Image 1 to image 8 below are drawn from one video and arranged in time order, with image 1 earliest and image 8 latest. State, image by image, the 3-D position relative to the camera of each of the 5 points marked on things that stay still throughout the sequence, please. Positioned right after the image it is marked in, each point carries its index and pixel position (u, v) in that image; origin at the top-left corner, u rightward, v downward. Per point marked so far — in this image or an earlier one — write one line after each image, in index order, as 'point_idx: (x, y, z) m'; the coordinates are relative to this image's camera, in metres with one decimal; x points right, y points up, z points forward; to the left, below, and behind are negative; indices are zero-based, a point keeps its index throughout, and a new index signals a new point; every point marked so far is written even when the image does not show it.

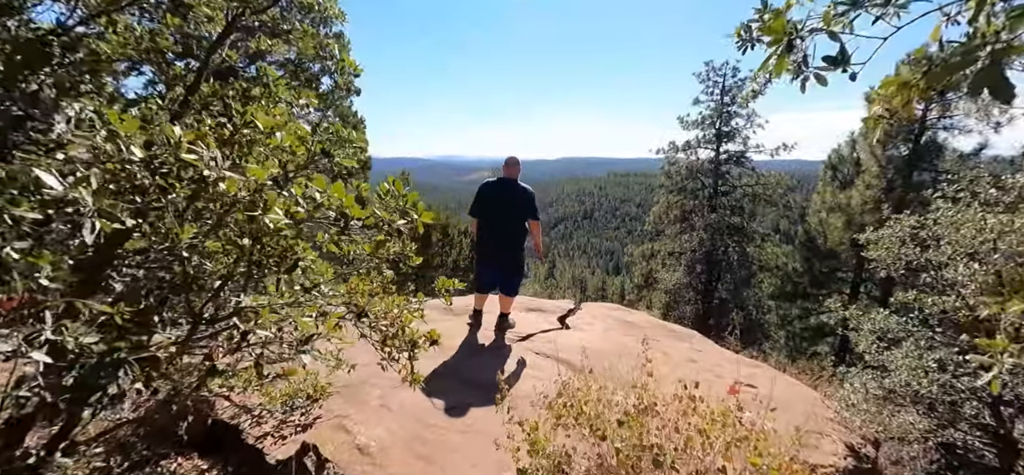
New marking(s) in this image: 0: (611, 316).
0: (+1.3, -1.0, +6.0) m
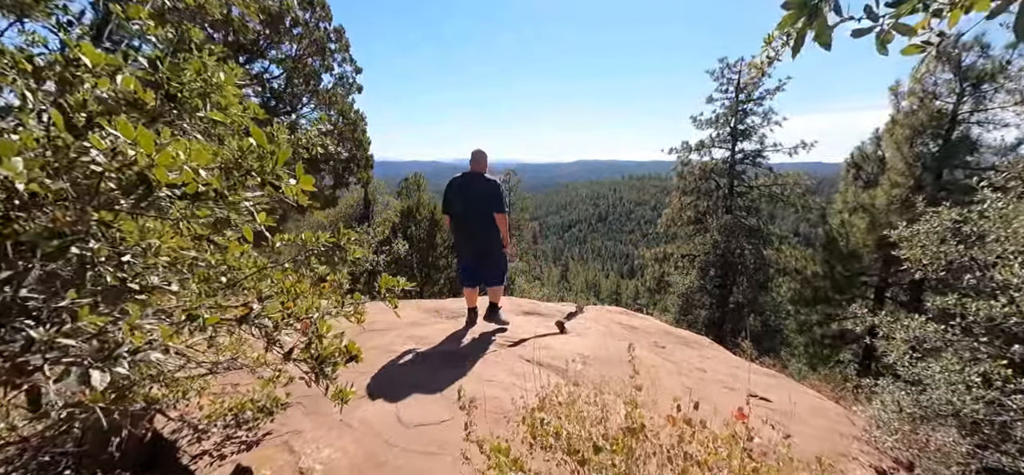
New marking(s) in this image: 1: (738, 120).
0: (+1.2, -1.0, +5.6) m
1: (+7.5, +3.8, +15.5) m
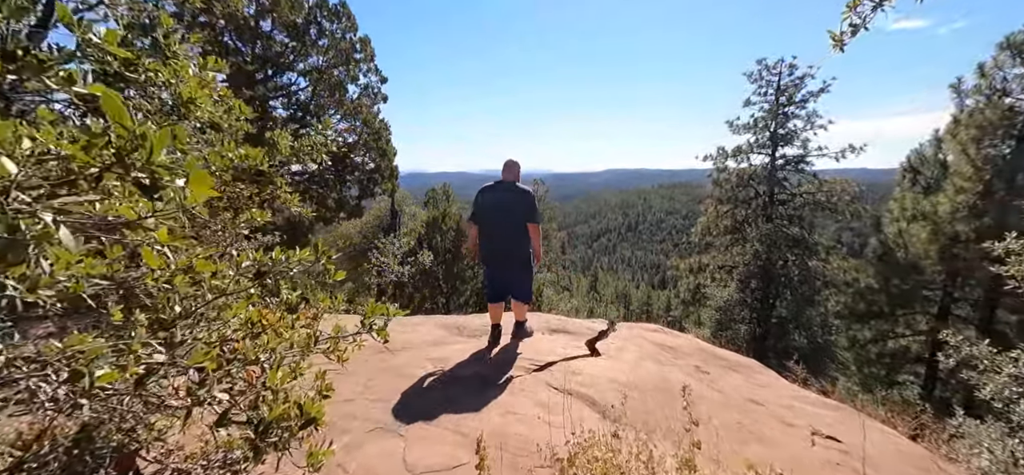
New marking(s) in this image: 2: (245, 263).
0: (+1.5, -1.1, +5.1) m
1: (+8.4, +3.5, +14.7) m
2: (-0.9, -0.1, +1.5) m
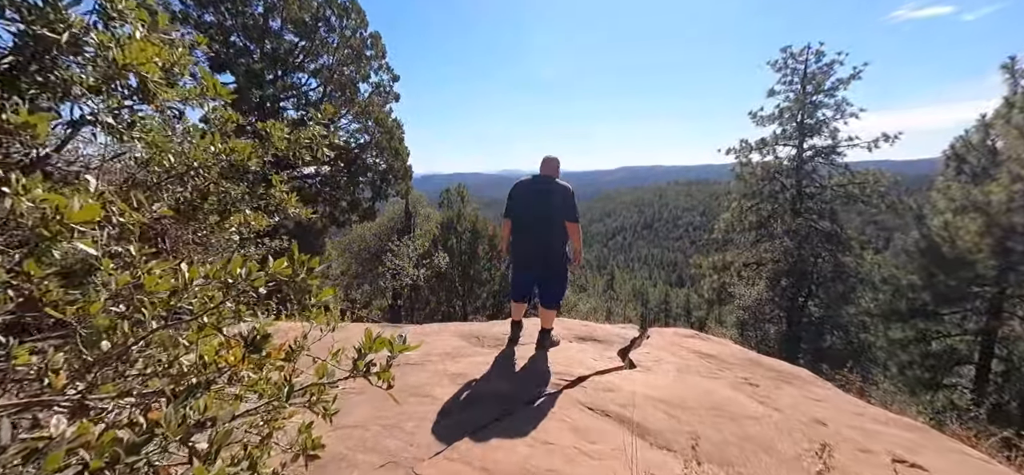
0: (+1.8, -1.1, +4.7) m
1: (+8.8, +3.7, +14.1) m
2: (-0.8, -0.1, +1.2) m
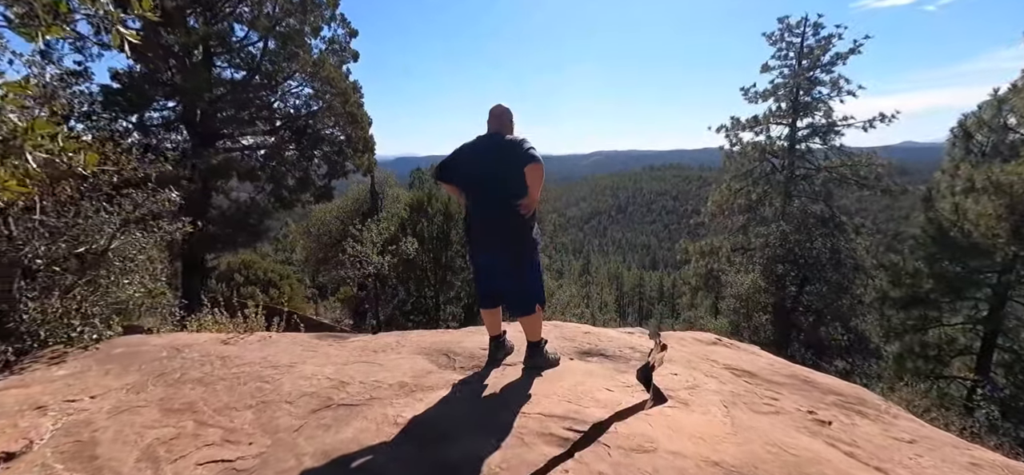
0: (+1.6, -1.0, +3.7) m
1: (+8.2, +4.1, +13.3) m
2: (-0.7, -0.1, 0.0) m
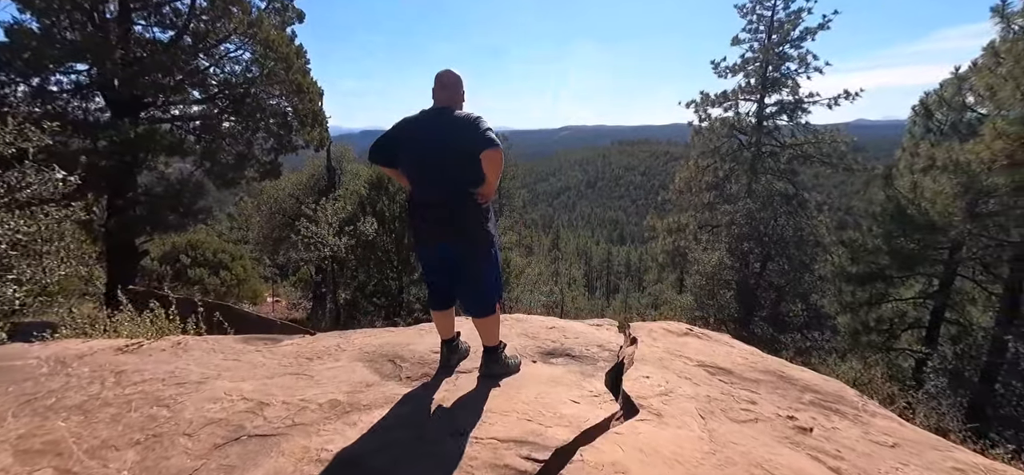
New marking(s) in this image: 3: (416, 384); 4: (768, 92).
0: (+1.3, -0.9, +3.4) m
1: (+7.3, +4.7, +13.1) m
2: (-0.8, -0.2, -0.5) m
3: (-0.5, -0.8, +2.7) m
4: (+7.2, +4.1, +13.2) m
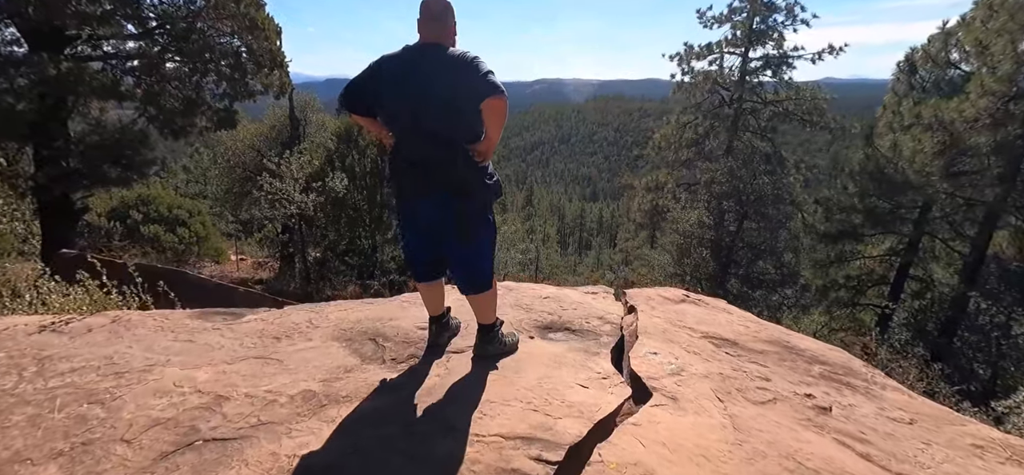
0: (+1.3, -0.6, +3.2) m
1: (+6.6, +5.9, +12.7) m
2: (-0.6, -0.3, -0.8) m
3: (-0.5, -0.6, +2.3) m
4: (+6.6, +5.2, +12.8) m
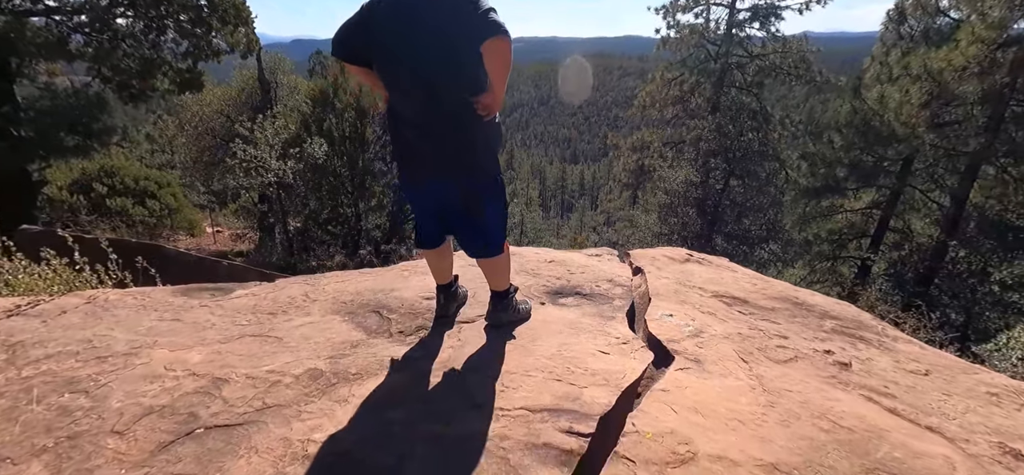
0: (+1.3, -0.4, +3.1) m
1: (+6.1, +7.0, +12.3) m
2: (-0.4, -0.4, -1.0) m
3: (-0.5, -0.5, +2.2) m
4: (+6.0, +6.3, +12.5) m
